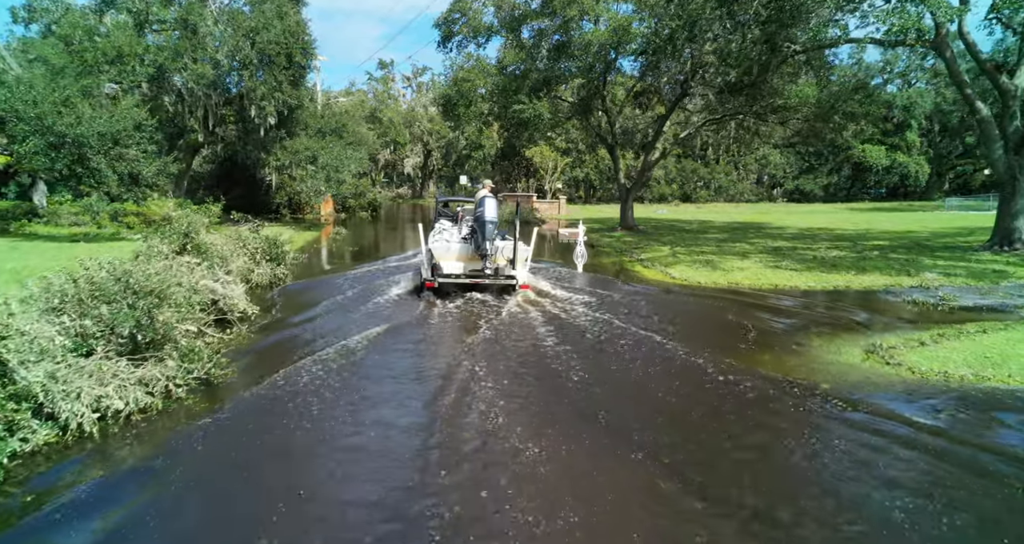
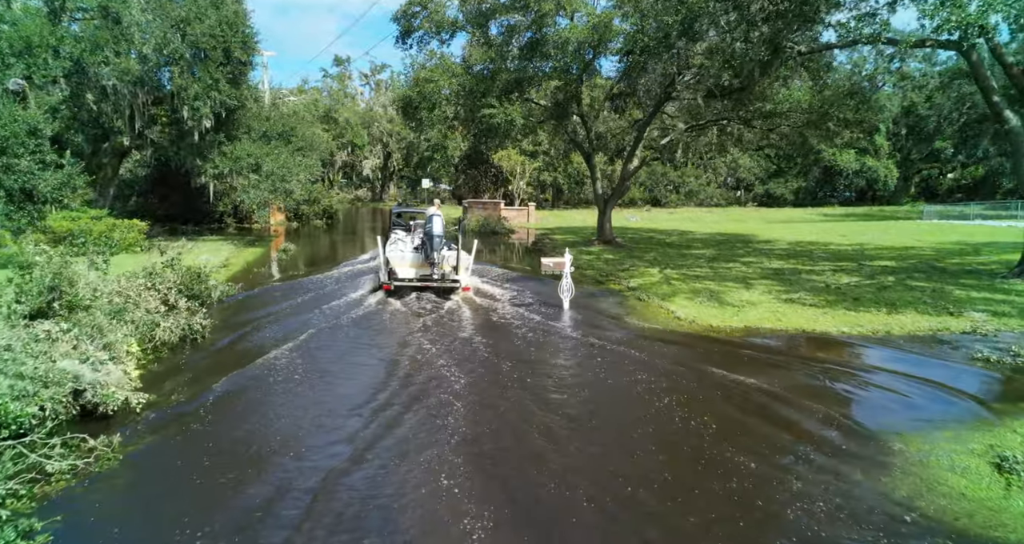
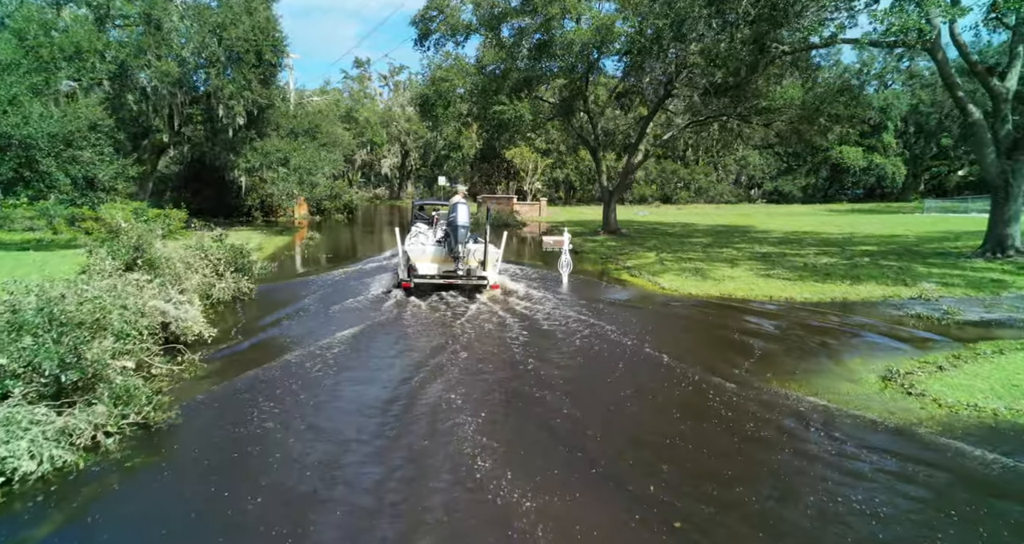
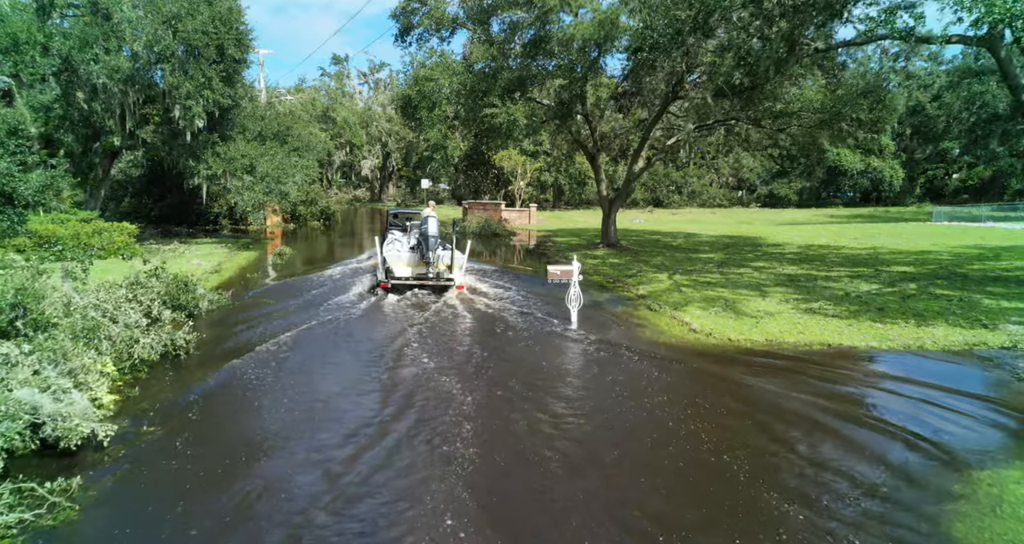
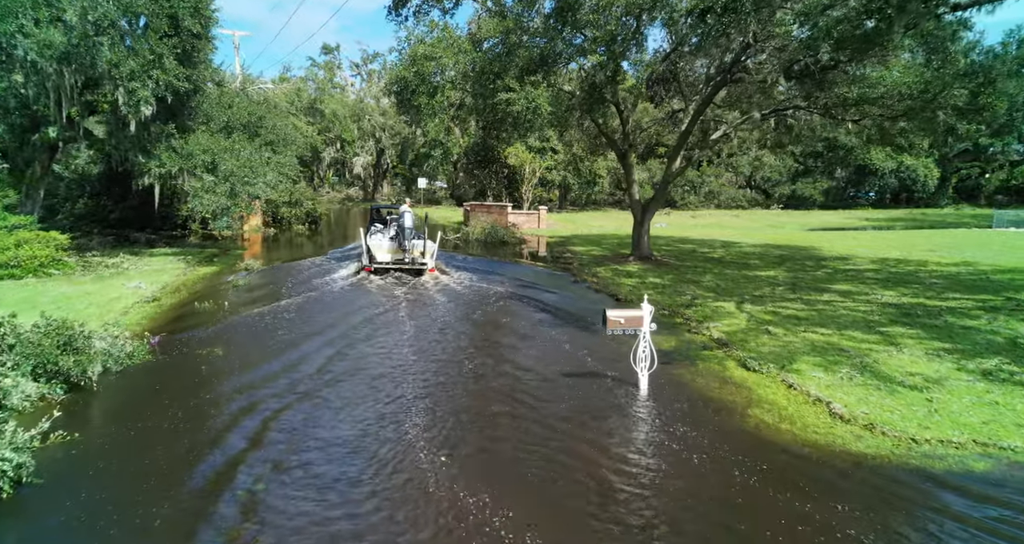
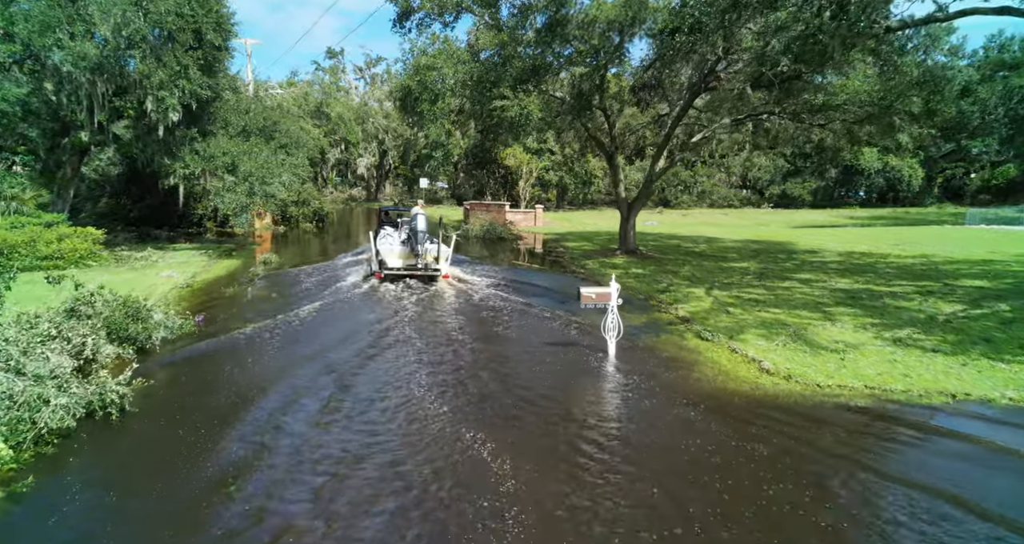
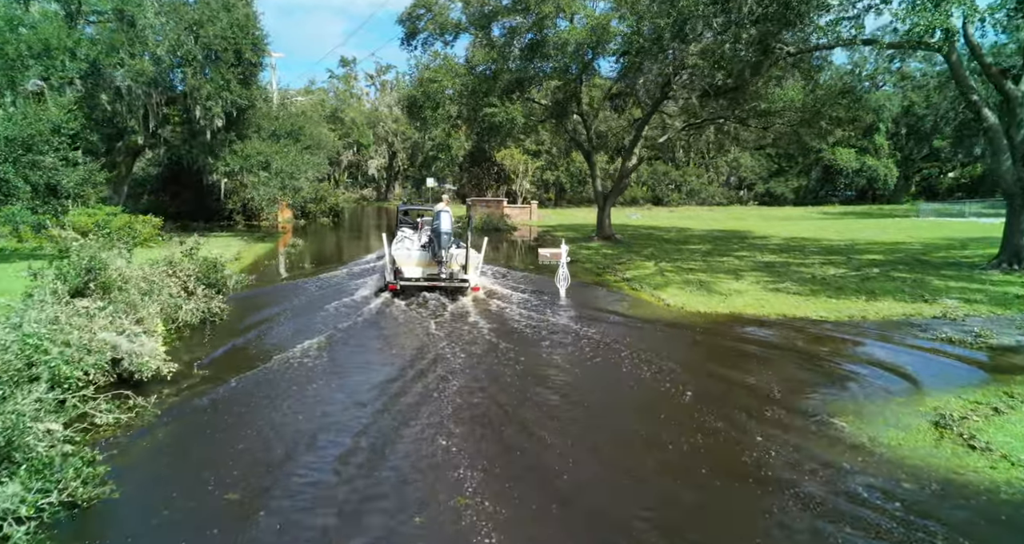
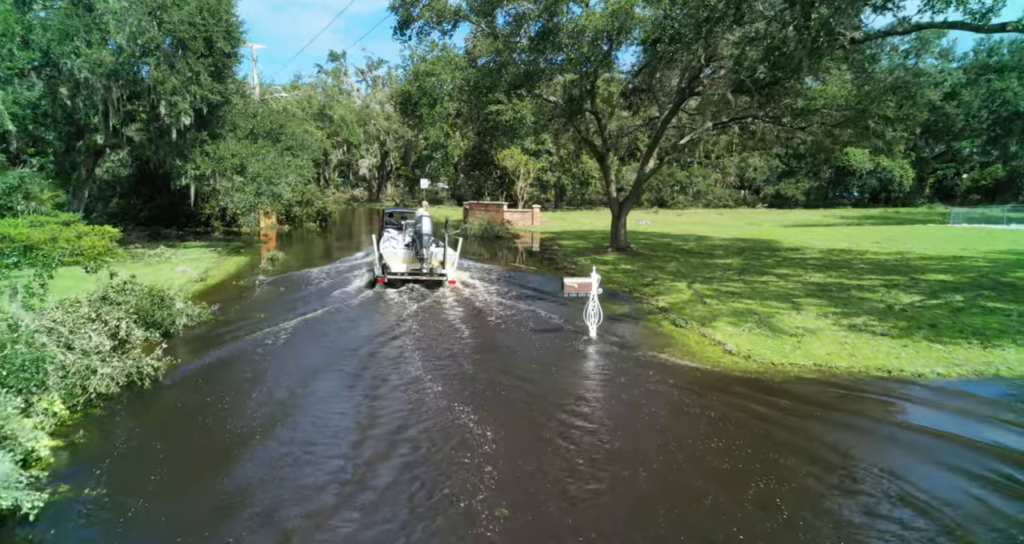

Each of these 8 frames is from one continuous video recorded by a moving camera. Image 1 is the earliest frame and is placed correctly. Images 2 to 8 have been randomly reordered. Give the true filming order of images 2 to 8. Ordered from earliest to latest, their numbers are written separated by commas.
3, 7, 2, 4, 8, 6, 5
